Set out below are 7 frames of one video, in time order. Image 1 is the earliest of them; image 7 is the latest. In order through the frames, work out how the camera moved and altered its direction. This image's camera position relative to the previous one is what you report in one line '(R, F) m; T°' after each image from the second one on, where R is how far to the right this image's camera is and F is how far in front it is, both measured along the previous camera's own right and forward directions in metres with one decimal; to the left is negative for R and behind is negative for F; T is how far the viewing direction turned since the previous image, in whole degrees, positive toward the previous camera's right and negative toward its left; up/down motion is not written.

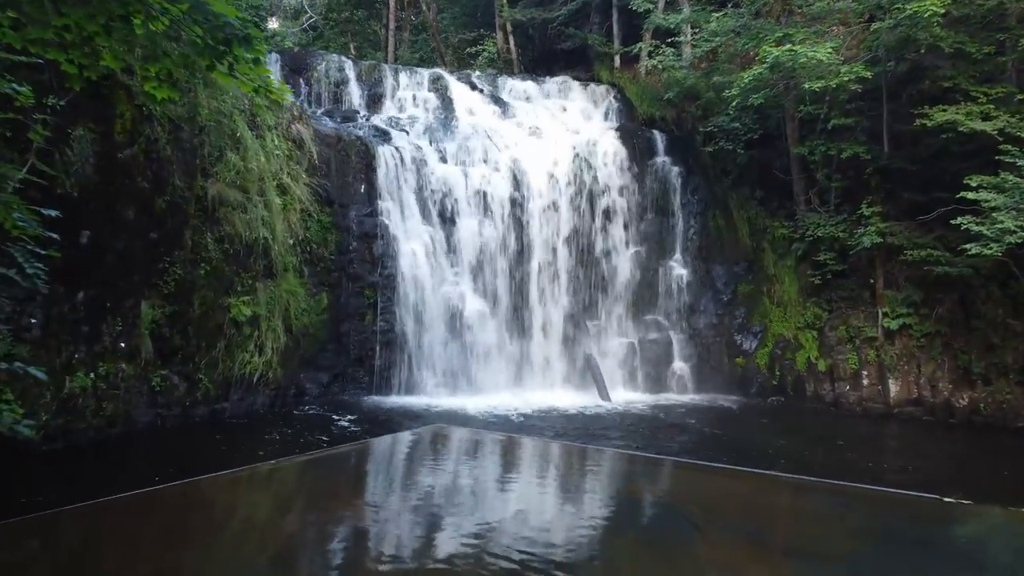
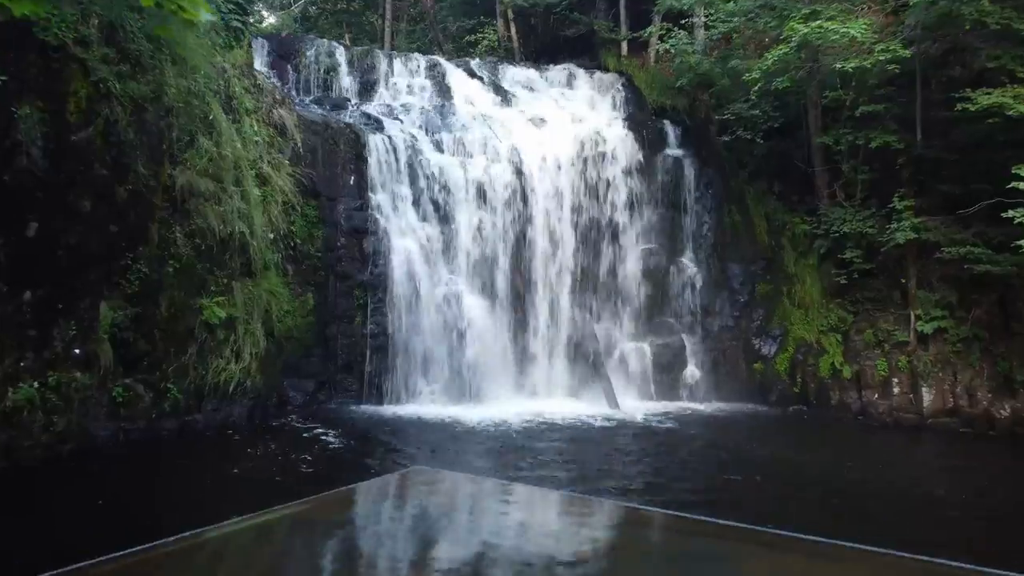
(0.0, +1.0) m; 0°
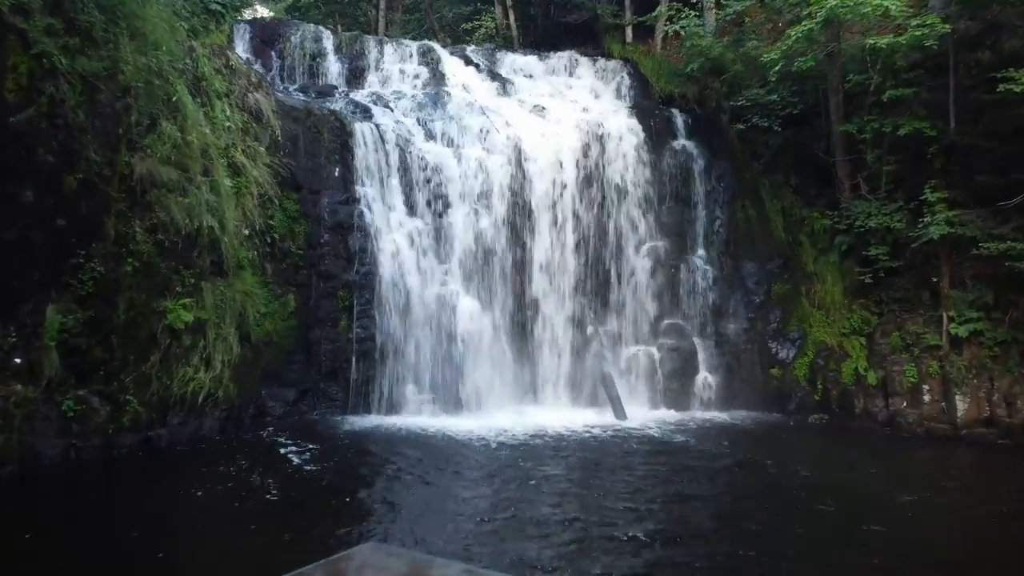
(0.0, +1.0) m; 0°
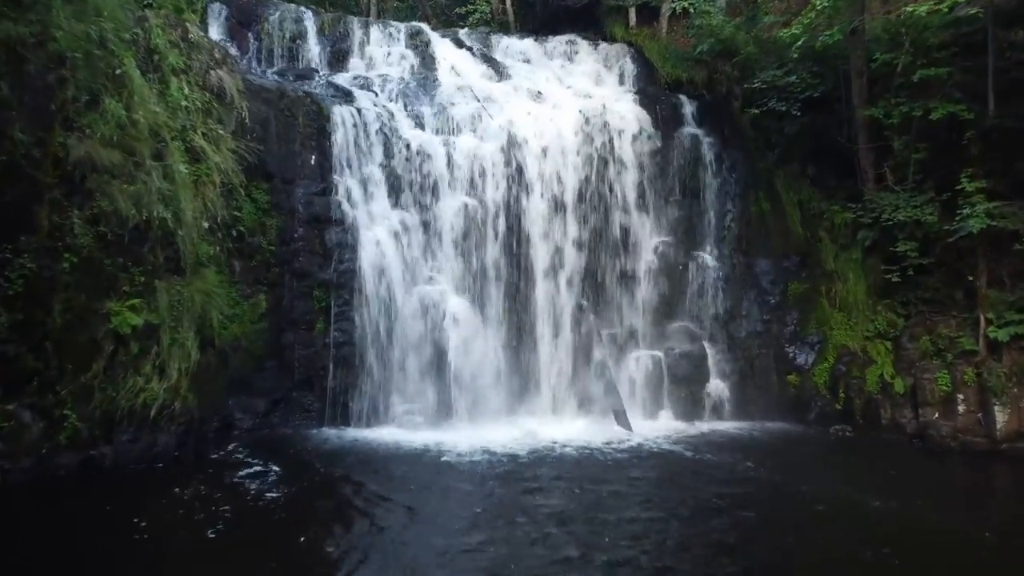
(+0.1, +1.0) m; 0°
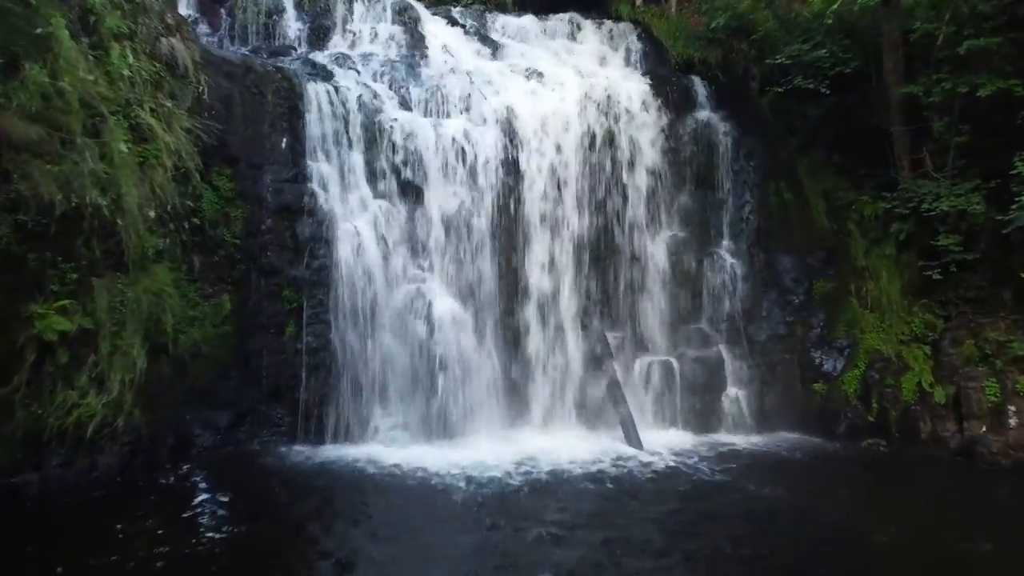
(0.0, +1.2) m; 0°
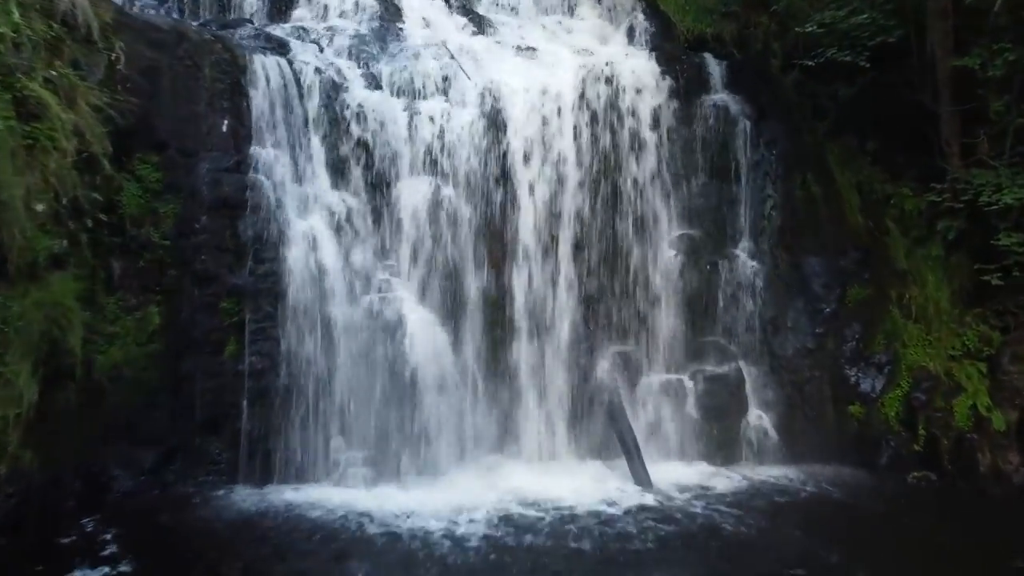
(+0.1, +1.5) m; 0°
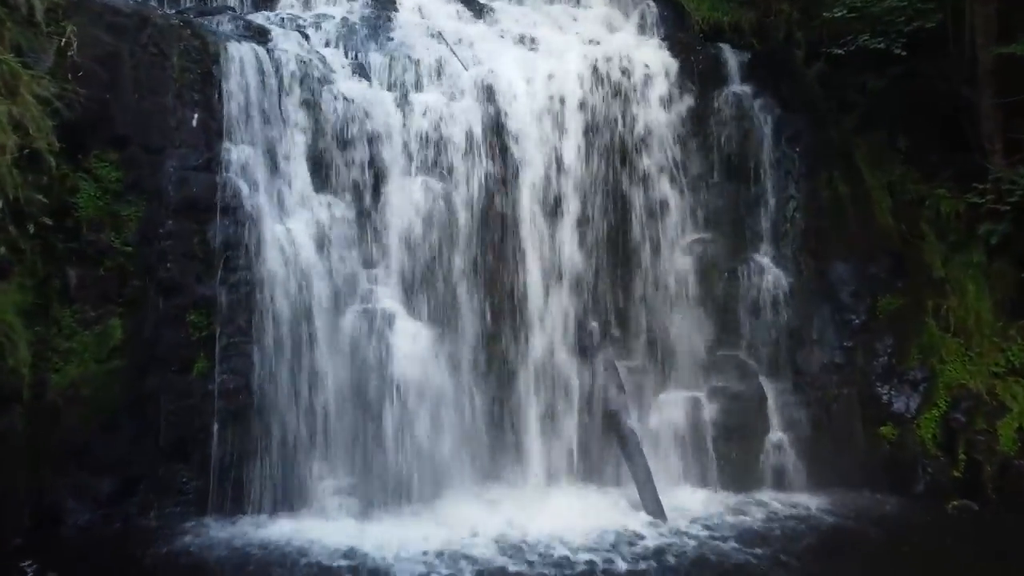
(+0.1, +0.8) m; -1°
